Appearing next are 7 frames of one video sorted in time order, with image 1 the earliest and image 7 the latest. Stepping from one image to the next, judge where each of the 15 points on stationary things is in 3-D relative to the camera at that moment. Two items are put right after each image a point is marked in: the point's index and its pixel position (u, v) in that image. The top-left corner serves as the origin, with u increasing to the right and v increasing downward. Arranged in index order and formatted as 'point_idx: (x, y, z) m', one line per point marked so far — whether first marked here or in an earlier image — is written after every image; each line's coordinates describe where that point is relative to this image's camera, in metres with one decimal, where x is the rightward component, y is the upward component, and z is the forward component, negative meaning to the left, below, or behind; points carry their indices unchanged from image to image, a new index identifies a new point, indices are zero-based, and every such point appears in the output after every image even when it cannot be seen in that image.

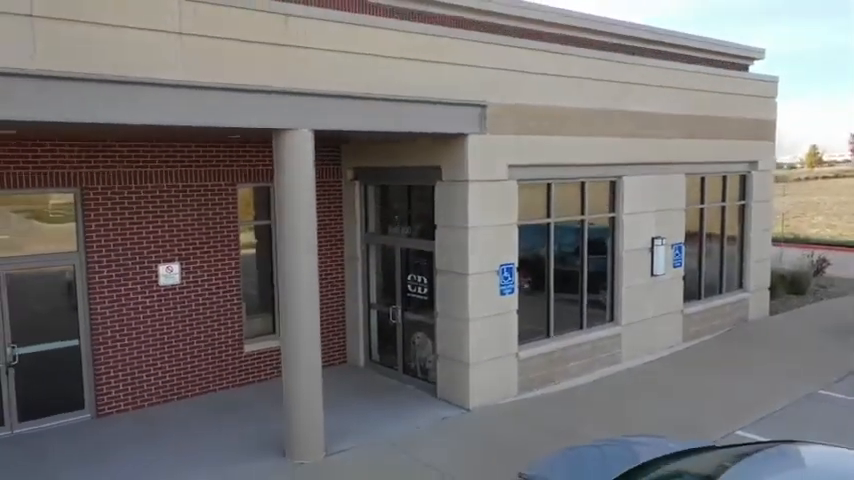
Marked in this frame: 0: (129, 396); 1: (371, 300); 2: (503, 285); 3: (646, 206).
0: (-4.5, -2.4, +8.8) m
1: (-1.0, -1.1, +10.5) m
2: (+1.2, -0.7, +9.1) m
3: (+4.2, +0.7, +11.1) m
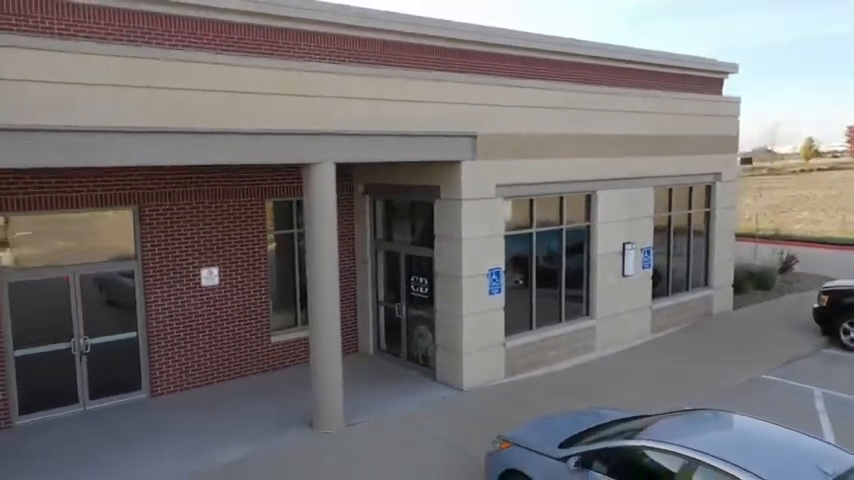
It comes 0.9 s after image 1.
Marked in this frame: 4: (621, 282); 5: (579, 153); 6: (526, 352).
0: (-4.5, -2.6, +10.5) m
1: (-1.0, -1.2, +12.1) m
2: (+1.2, -0.8, +10.8) m
3: (+4.2, +0.6, +12.8) m
4: (+4.4, -0.9, +12.9) m
5: (+3.2, +1.8, +12.0) m
6: (+2.0, -2.2, +11.5) m
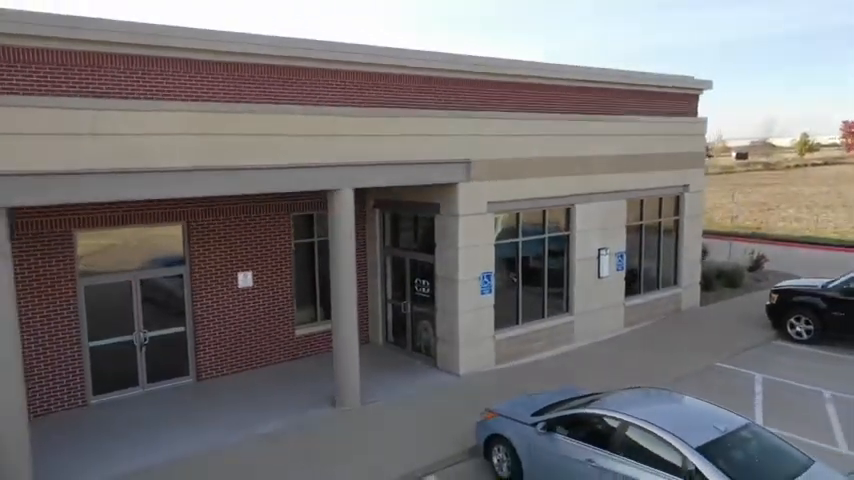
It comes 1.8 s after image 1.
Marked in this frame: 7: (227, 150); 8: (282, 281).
0: (-4.5, -2.7, +12.4) m
1: (-1.0, -1.4, +14.0) m
2: (+1.3, -1.0, +12.7) m
3: (+4.3, +0.4, +14.7) m
4: (+4.4, -1.1, +14.8) m
5: (+3.2, +1.6, +13.8) m
6: (+2.0, -2.4, +13.4) m
7: (-3.3, +1.5, +9.4) m
8: (-3.3, -0.9, +13.0) m
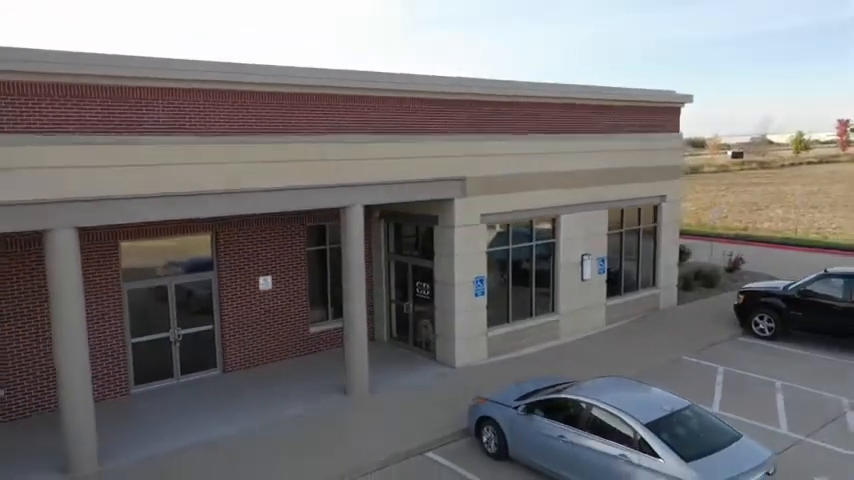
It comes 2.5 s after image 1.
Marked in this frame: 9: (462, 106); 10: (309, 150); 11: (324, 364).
0: (-4.5, -2.9, +14.0) m
1: (-1.0, -1.6, +15.6) m
2: (+1.3, -1.2, +14.3) m
3: (+4.2, +0.2, +16.2) m
4: (+4.4, -1.3, +16.4) m
5: (+3.2, +1.5, +15.4) m
6: (+2.0, -2.6, +15.0) m
7: (-3.3, +1.3, +11.0) m
8: (-3.3, -1.1, +14.6) m
9: (+0.9, +3.3, +13.8) m
10: (-2.4, +1.8, +11.6) m
11: (-2.6, -3.1, +14.3) m
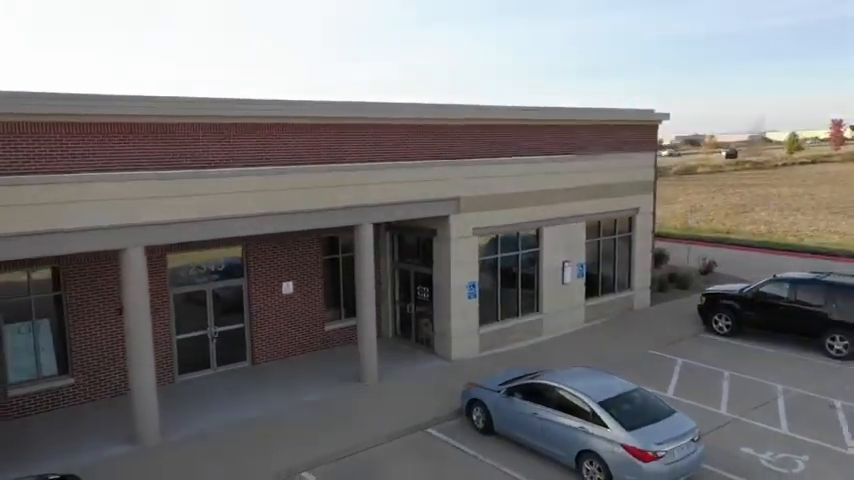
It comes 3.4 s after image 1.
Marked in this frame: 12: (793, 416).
0: (-4.5, -3.2, +16.2) m
1: (-1.0, -1.8, +17.9) m
2: (+1.3, -1.5, +16.5) m
3: (+4.2, 0.0, +18.5) m
4: (+4.4, -1.5, +18.6) m
5: (+3.2, +1.2, +17.6) m
6: (+2.0, -2.9, +17.2) m
7: (-3.3, +1.0, +13.2) m
8: (-3.3, -1.4, +16.8) m
9: (+0.8, +3.0, +16.0) m
10: (-2.4, +1.5, +13.8) m
11: (-2.6, -3.4, +16.5) m
12: (+8.4, -4.0, +13.2) m
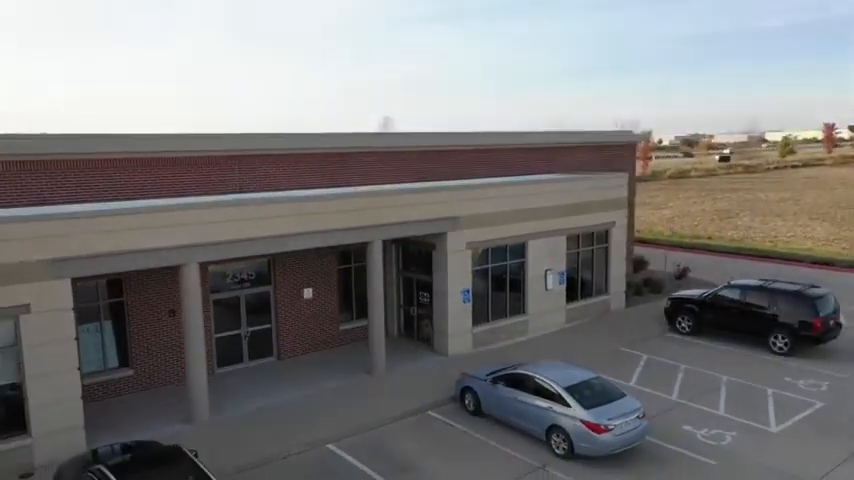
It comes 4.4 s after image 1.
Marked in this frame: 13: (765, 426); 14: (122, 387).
0: (-4.5, -3.7, +19.0) m
1: (-0.9, -2.3, +20.6) m
2: (+1.3, -1.9, +19.2) m
3: (+4.3, -0.5, +21.2) m
4: (+4.4, -2.0, +21.4) m
5: (+3.2, +0.8, +20.3) m
6: (+2.0, -3.3, +19.9) m
7: (-3.3, +0.5, +16.0) m
8: (-3.3, -1.8, +19.5) m
9: (+0.9, +2.5, +18.7) m
10: (-2.4, +1.1, +16.5) m
11: (-2.6, -3.8, +19.2) m
12: (+8.4, -4.5, +15.9) m
13: (+8.6, -4.7, +14.6) m
14: (-8.5, -4.1, +15.9) m
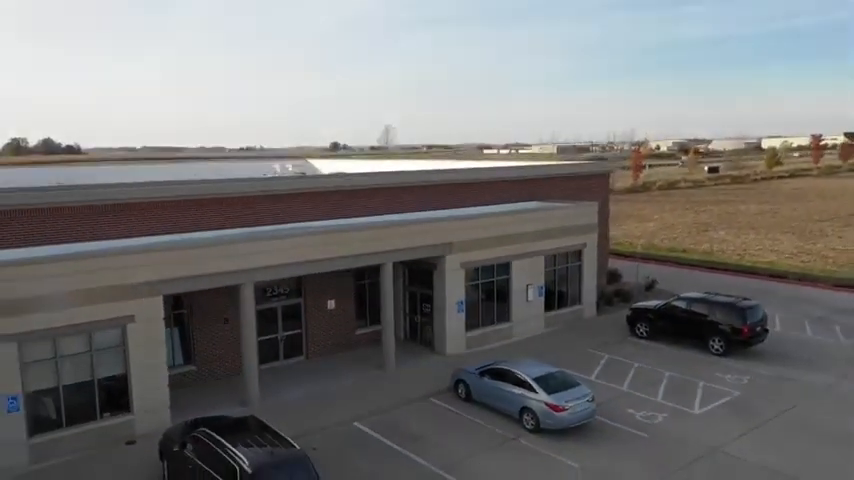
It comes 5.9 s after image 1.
0: (-4.4, -4.5, +23.2) m
1: (-0.9, -3.1, +24.8) m
2: (+1.3, -2.8, +23.5) m
3: (+4.3, -1.3, +25.4) m
4: (+4.5, -2.8, +25.6) m
5: (+3.3, -0.1, +24.6) m
6: (+2.1, -4.2, +24.2) m
7: (-3.2, -0.3, +20.2) m
8: (-3.2, -2.7, +23.8) m
9: (+0.9, +1.7, +23.0) m
10: (-2.3, +0.3, +20.8) m
11: (-2.5, -4.6, +23.5) m
12: (+8.5, -5.3, +20.1) m
13: (+8.7, -5.6, +18.8) m
14: (-8.4, -4.9, +20.1) m
